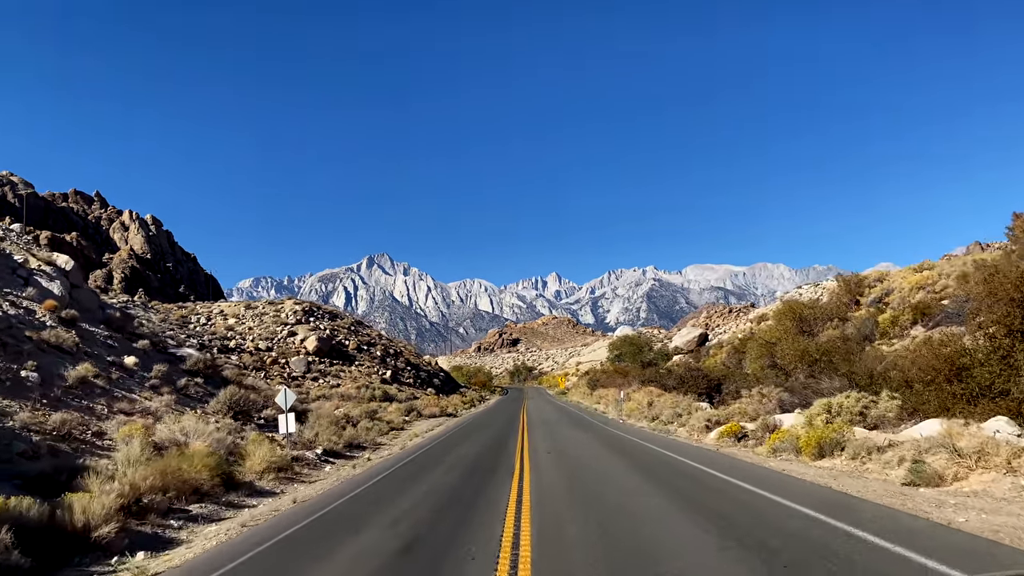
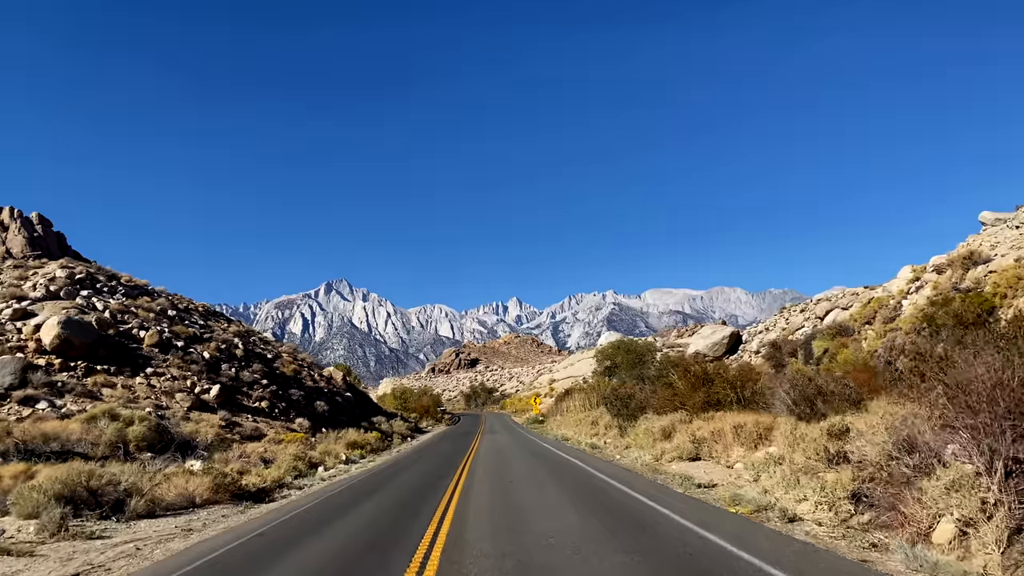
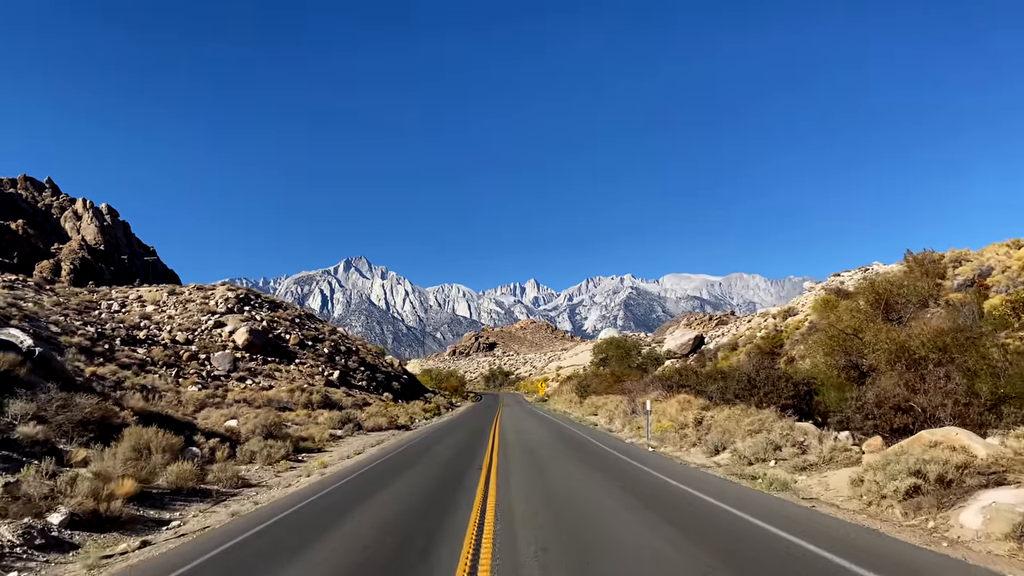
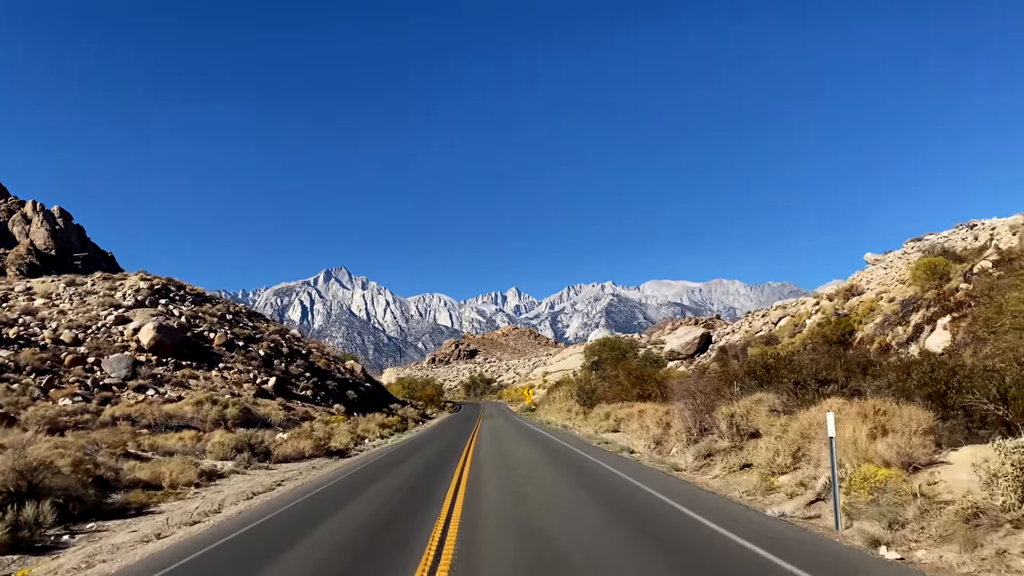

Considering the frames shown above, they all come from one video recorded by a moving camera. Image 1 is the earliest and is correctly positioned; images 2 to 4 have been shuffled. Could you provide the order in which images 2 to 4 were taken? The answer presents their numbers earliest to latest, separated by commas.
3, 4, 2
